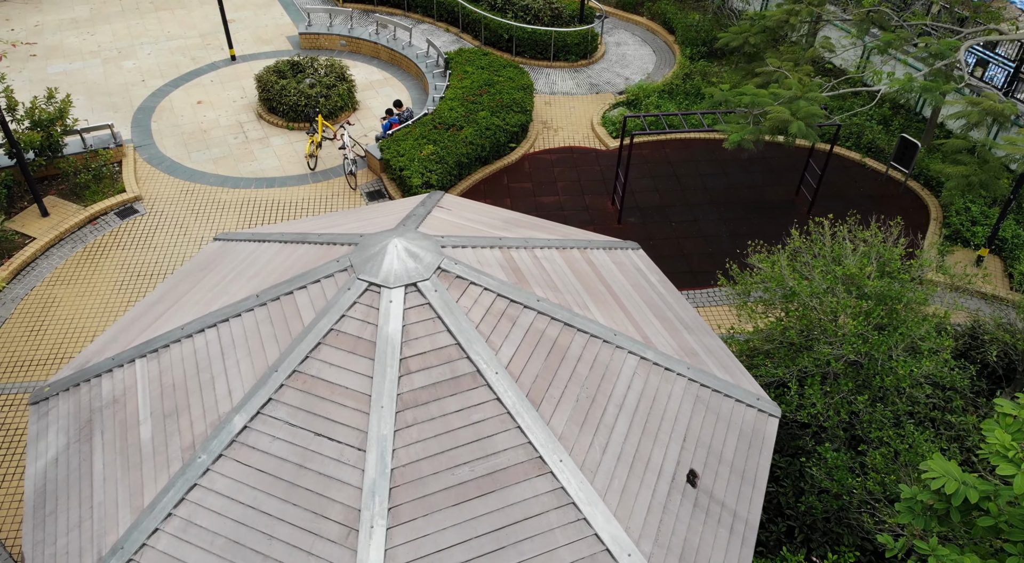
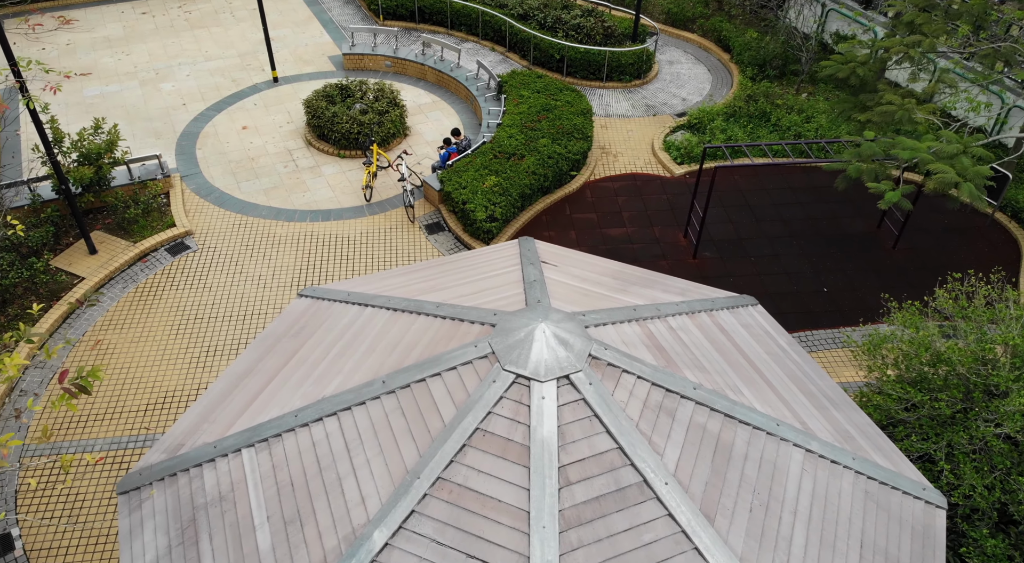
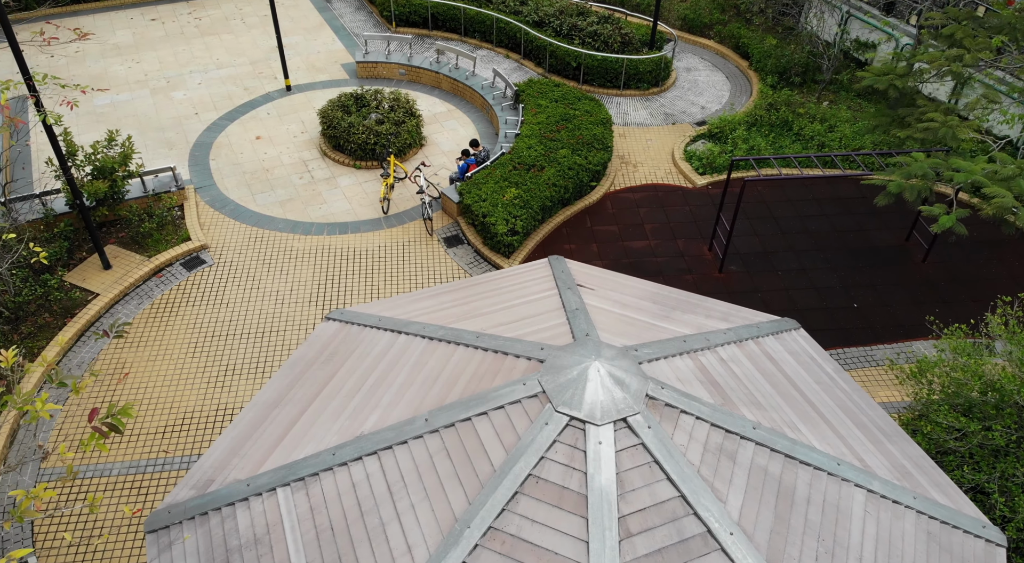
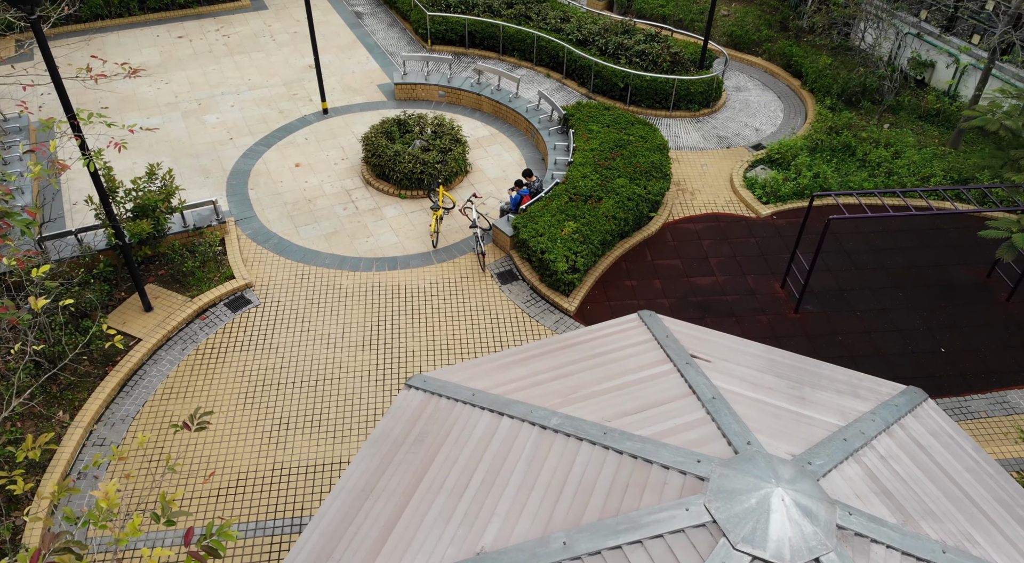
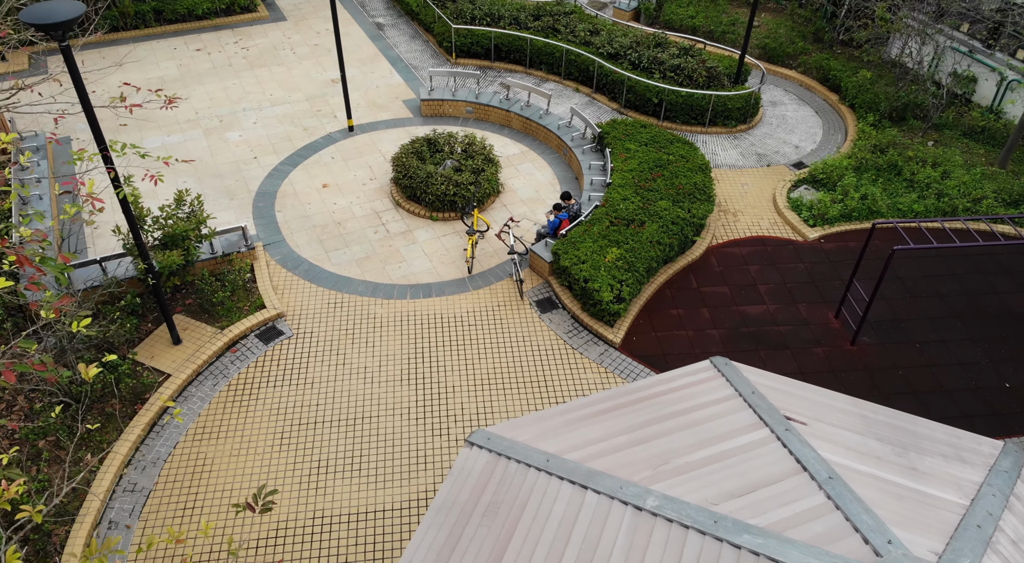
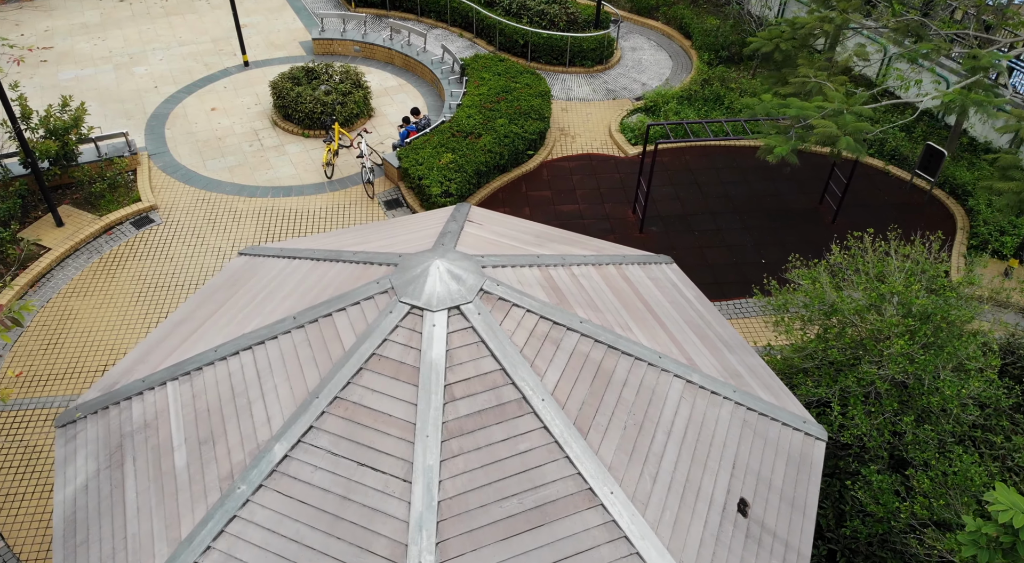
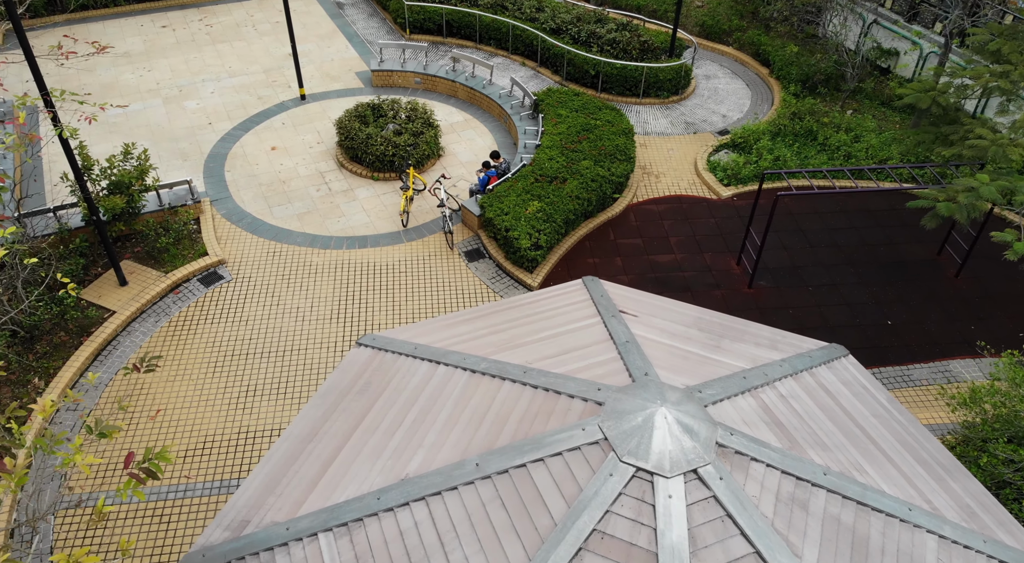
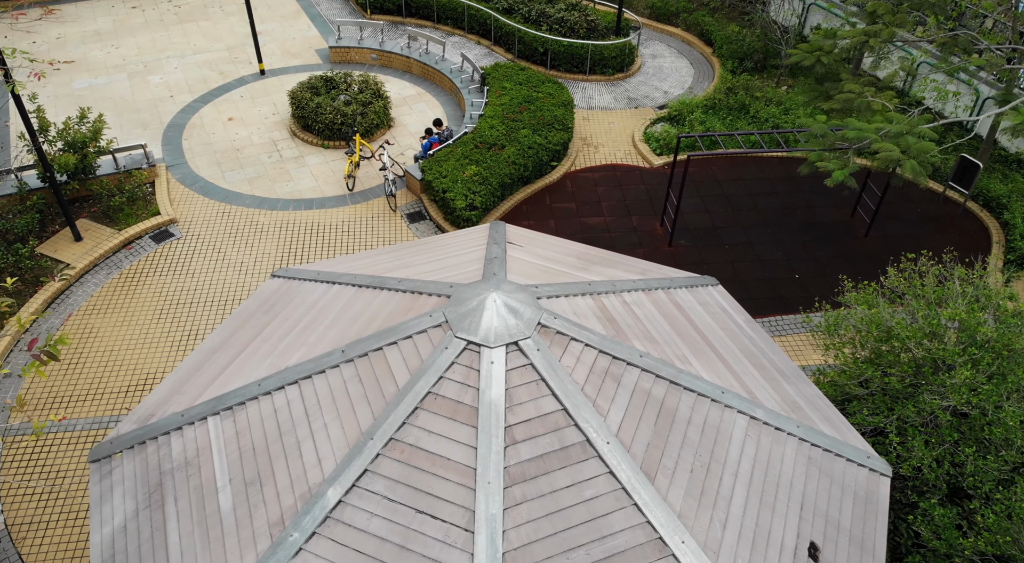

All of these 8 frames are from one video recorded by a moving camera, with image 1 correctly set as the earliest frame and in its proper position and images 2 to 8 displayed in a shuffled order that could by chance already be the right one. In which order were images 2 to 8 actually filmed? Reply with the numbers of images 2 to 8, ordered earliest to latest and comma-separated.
6, 8, 2, 3, 7, 4, 5
